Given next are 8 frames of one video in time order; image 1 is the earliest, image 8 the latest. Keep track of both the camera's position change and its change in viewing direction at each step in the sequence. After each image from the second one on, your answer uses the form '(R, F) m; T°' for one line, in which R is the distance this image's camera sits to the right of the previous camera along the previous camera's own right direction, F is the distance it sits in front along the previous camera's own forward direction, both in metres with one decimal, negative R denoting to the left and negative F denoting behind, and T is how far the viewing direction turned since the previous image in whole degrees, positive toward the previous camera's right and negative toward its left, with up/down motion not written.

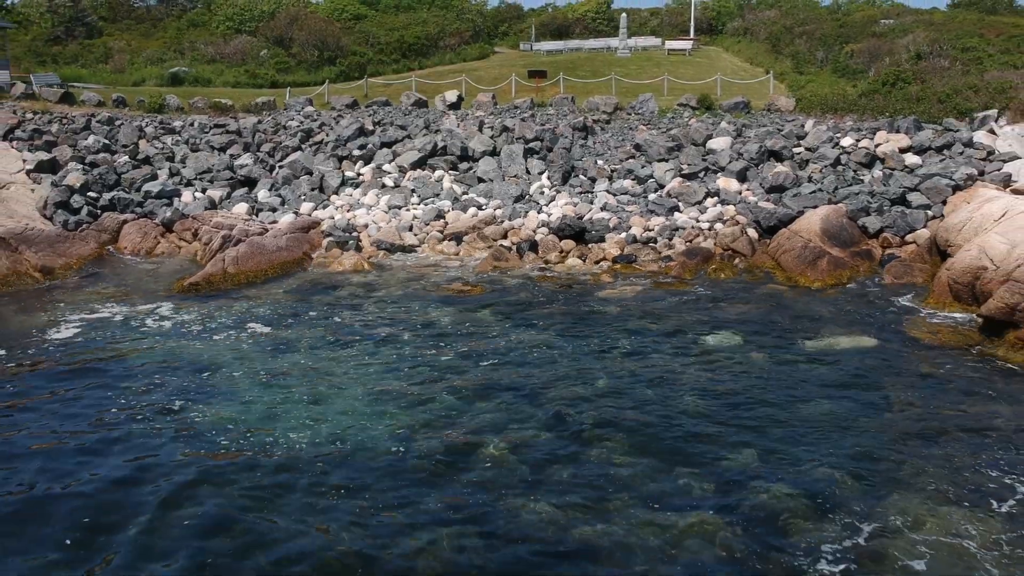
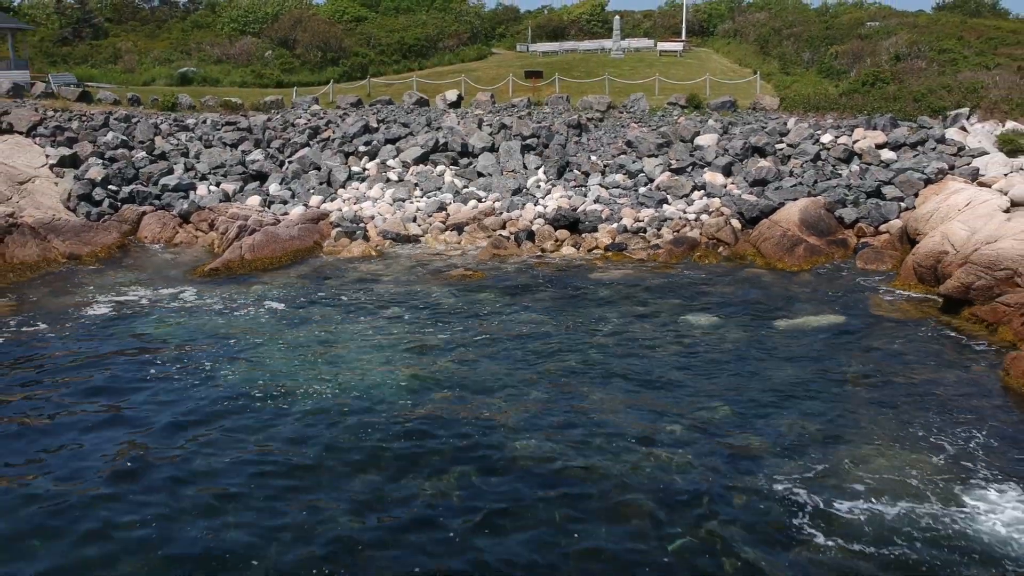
(0.0, -1.1) m; 0°
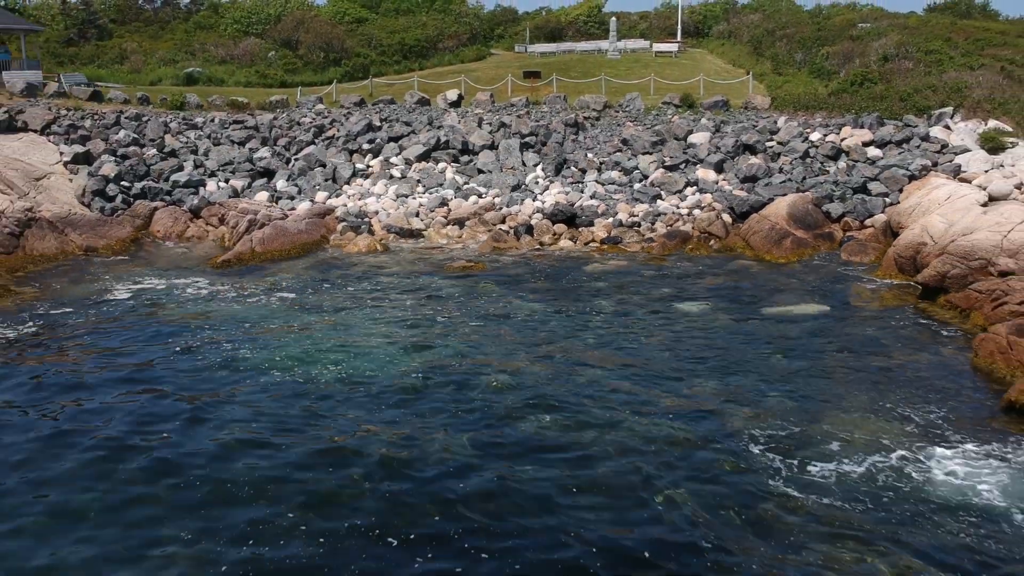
(0.0, -0.7) m; 0°
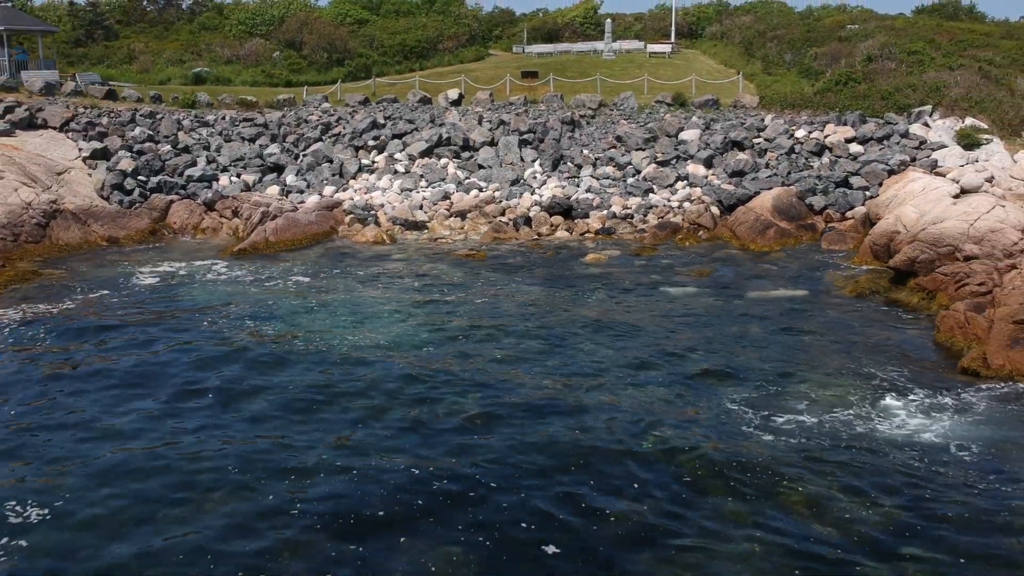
(0.0, -1.0) m; 0°
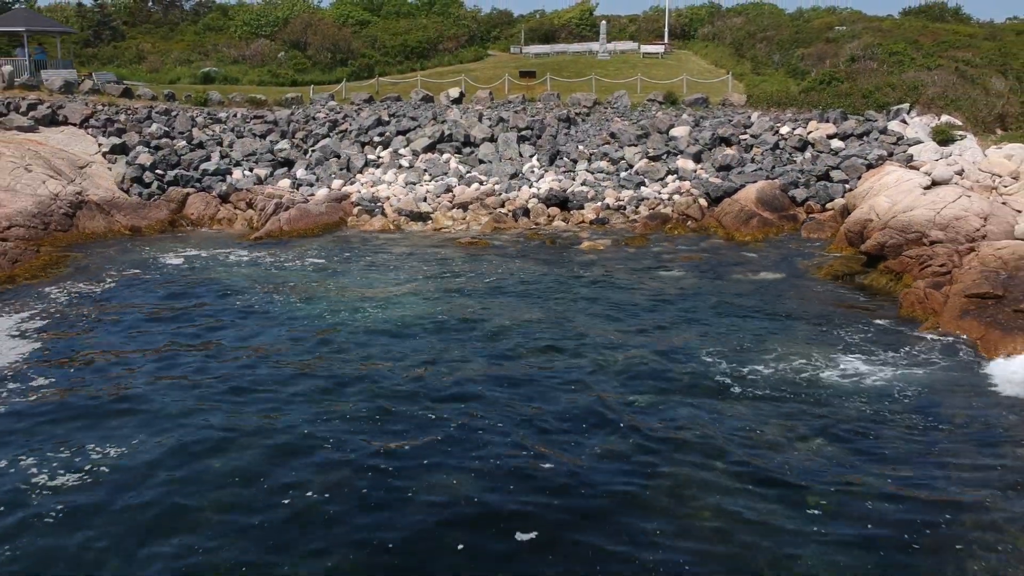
(-0.1, -1.1) m; 0°
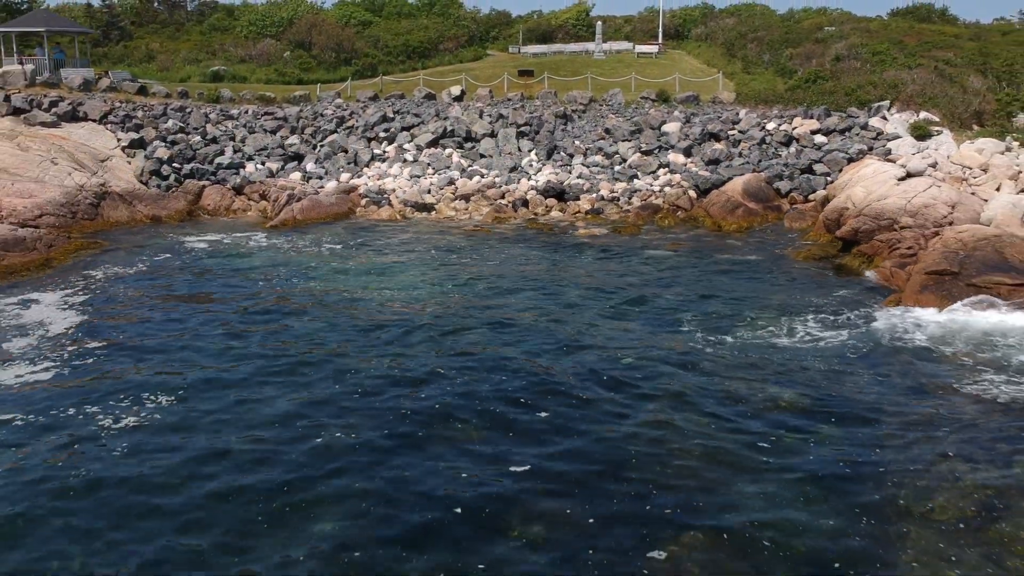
(-0.1, -1.2) m; 0°
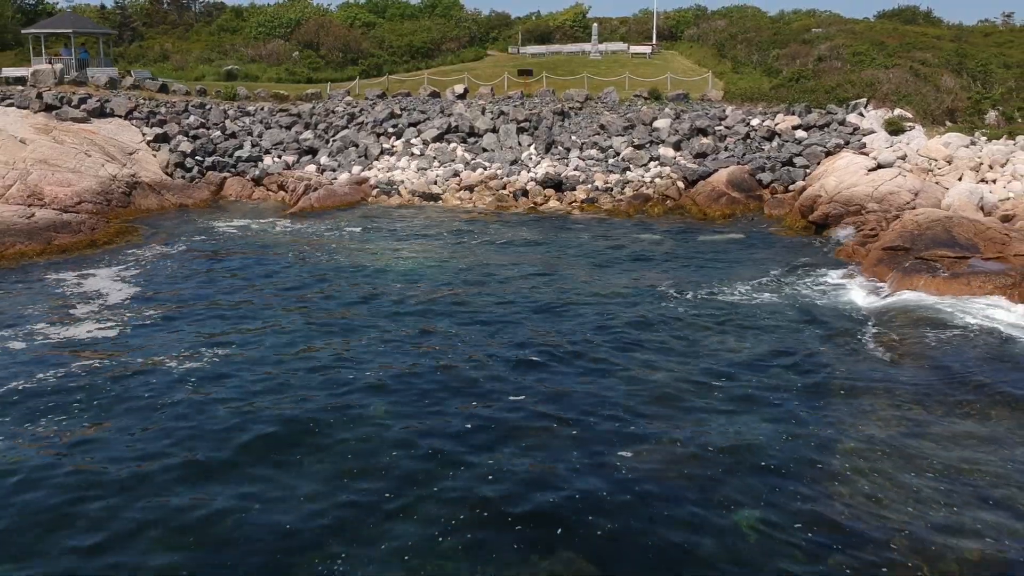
(-0.1, -1.6) m; 0°
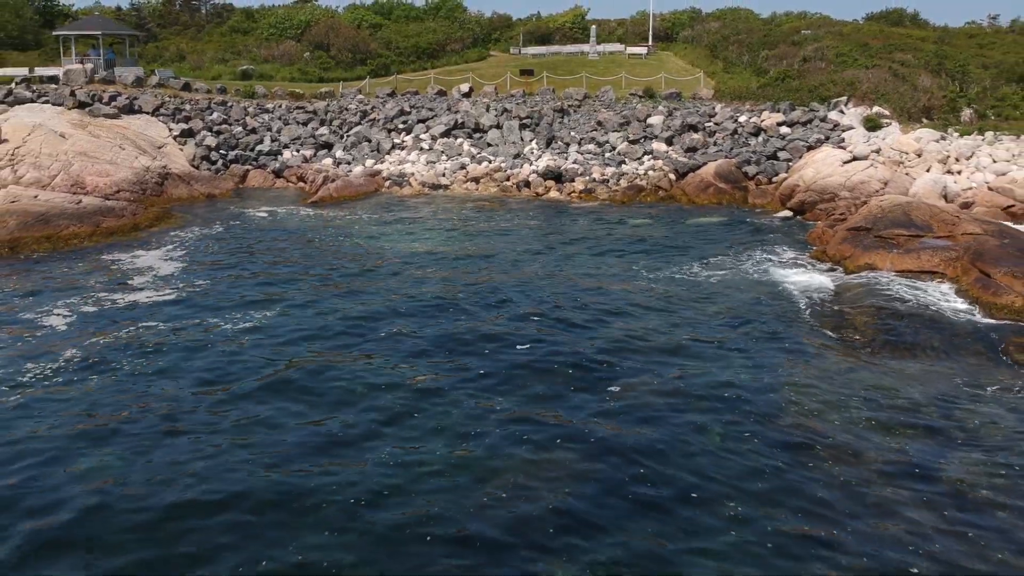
(-0.1, -1.8) m; 0°
